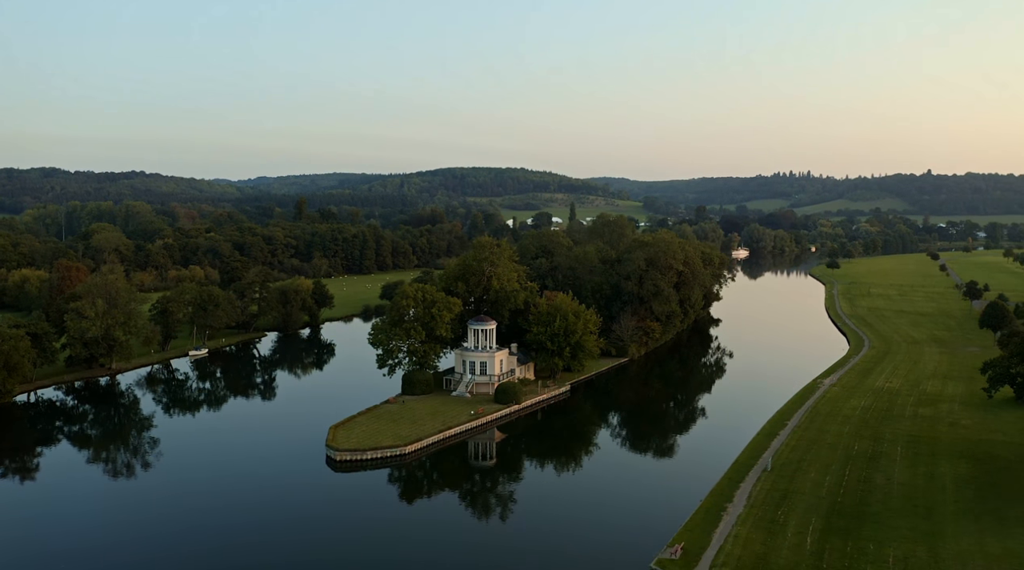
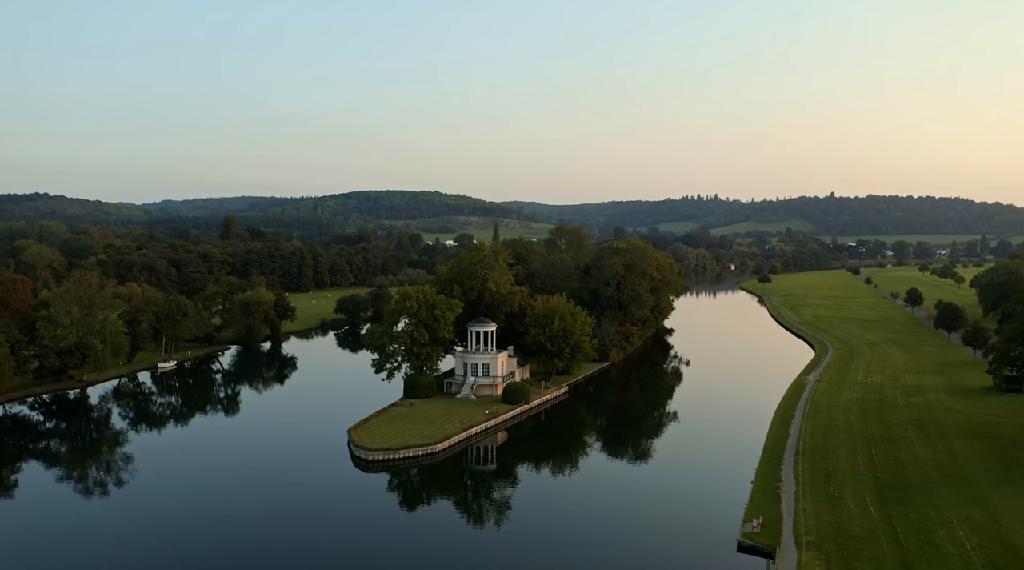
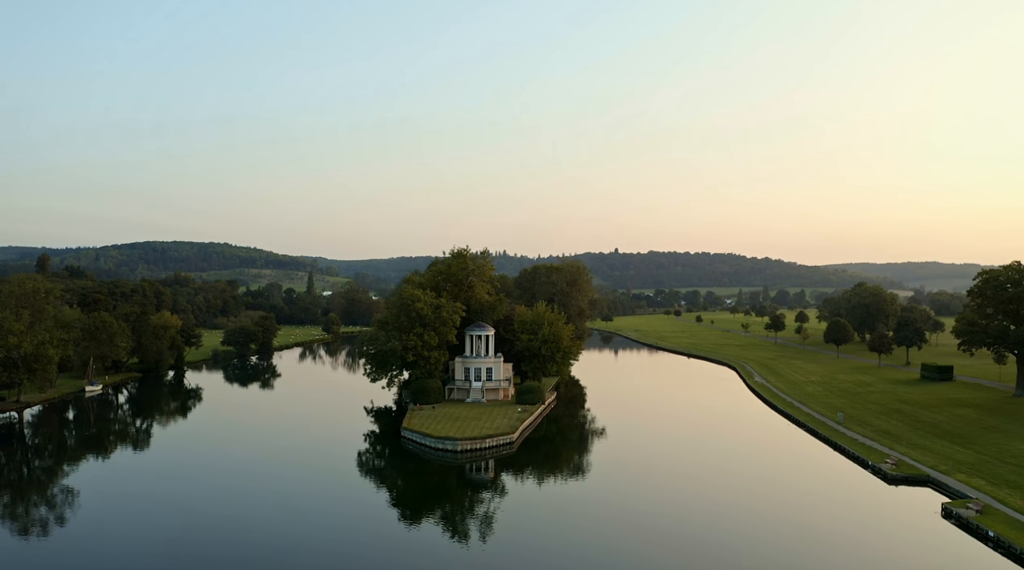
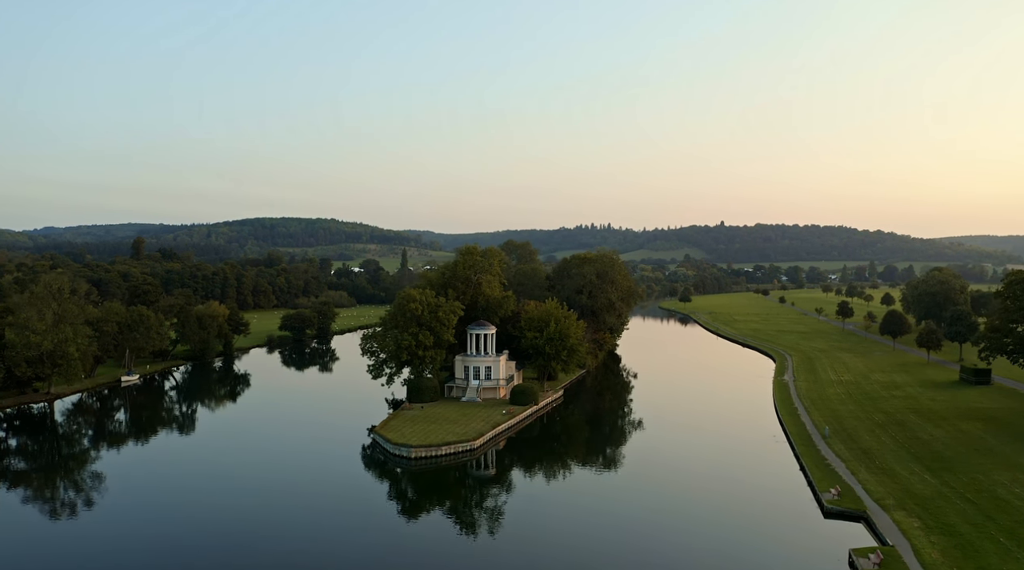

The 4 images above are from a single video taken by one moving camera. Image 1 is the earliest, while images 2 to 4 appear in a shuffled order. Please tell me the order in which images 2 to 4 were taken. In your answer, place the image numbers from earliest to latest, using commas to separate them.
2, 4, 3
